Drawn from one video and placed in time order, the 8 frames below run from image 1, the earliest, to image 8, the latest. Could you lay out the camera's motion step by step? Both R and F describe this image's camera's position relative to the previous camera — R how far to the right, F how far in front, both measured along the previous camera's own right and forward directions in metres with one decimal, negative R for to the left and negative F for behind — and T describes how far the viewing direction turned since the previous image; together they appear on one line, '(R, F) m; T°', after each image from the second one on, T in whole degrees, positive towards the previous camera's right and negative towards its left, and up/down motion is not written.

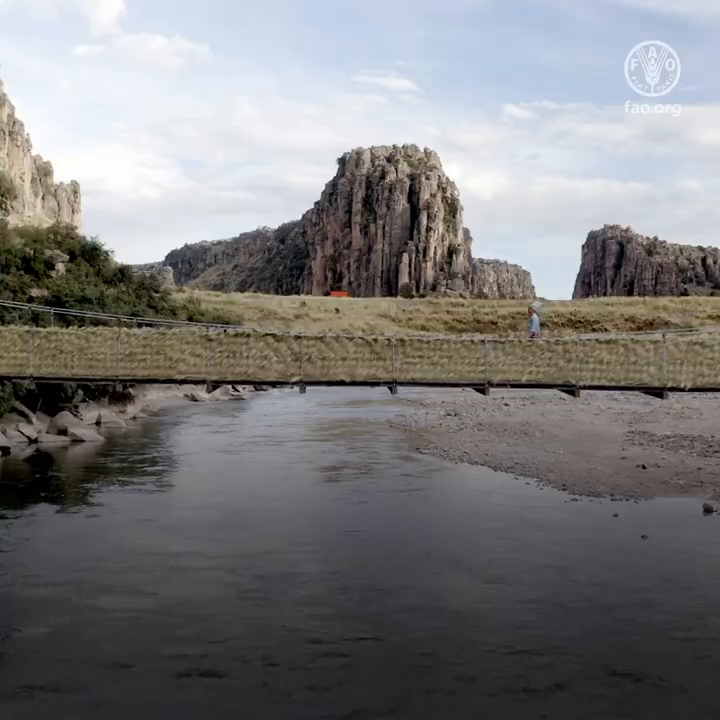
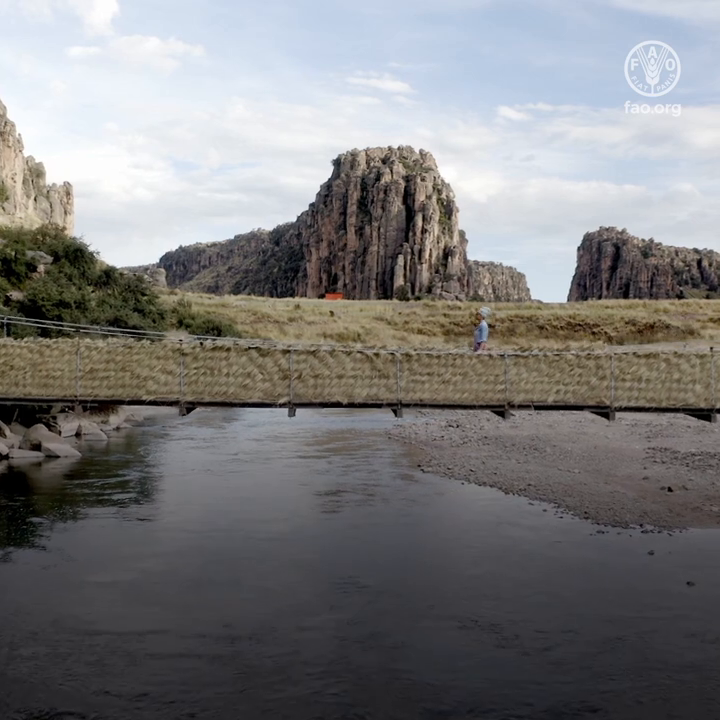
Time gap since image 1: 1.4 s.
(-0.1, +1.8) m; 0°
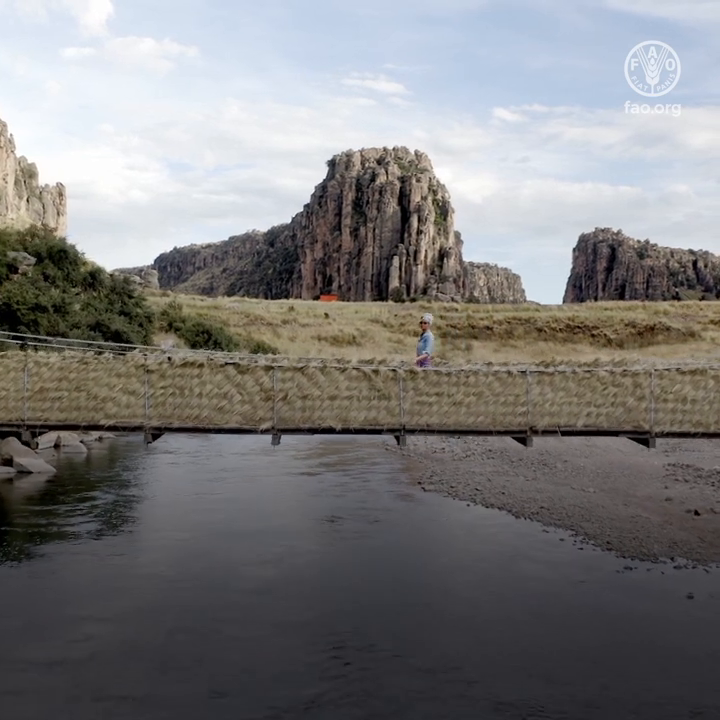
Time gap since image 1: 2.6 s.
(0.0, +1.6) m; 0°
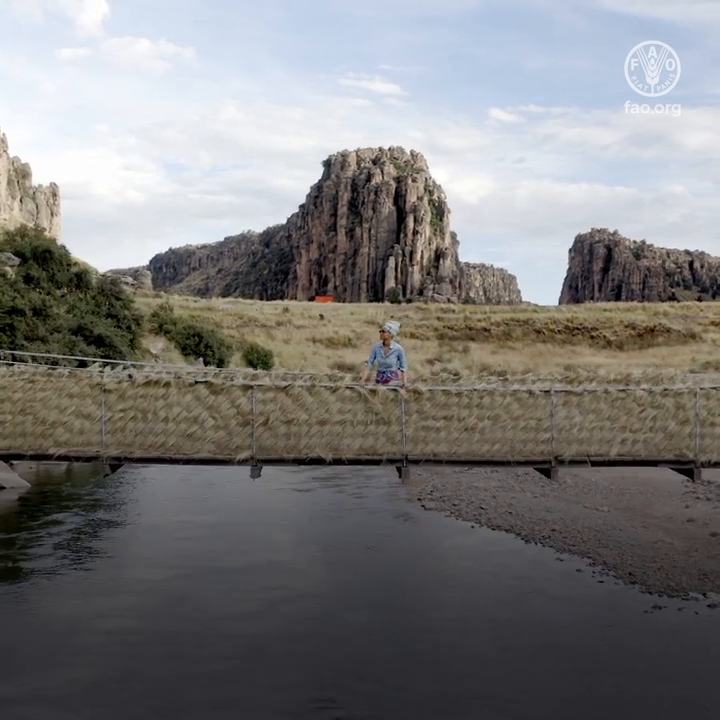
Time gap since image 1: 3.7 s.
(0.0, +1.4) m; 0°
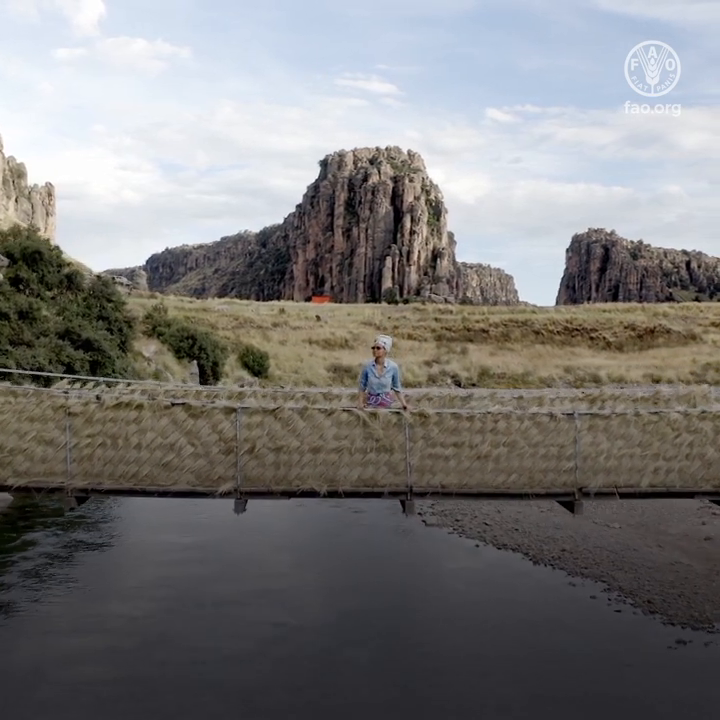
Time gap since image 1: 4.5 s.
(0.0, +0.9) m; 0°
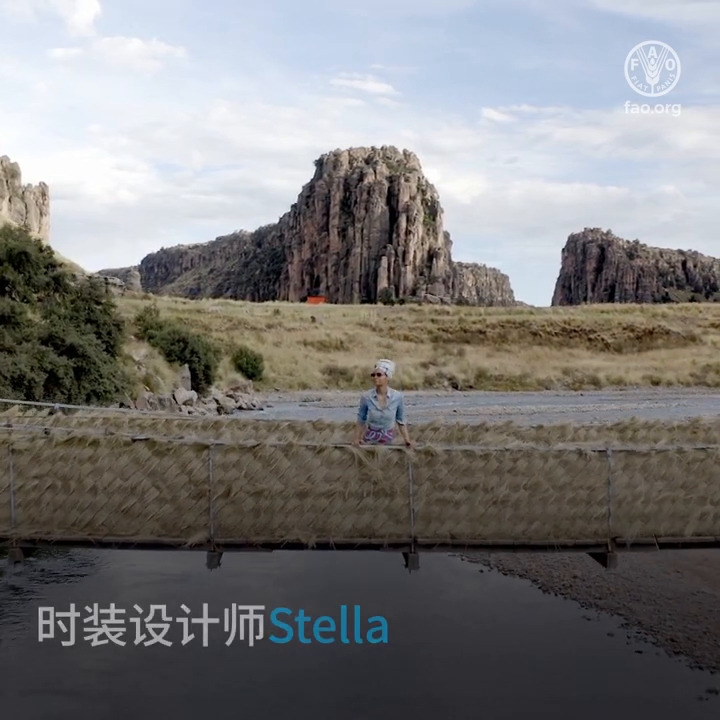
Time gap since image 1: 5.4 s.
(0.0, +1.0) m; 0°
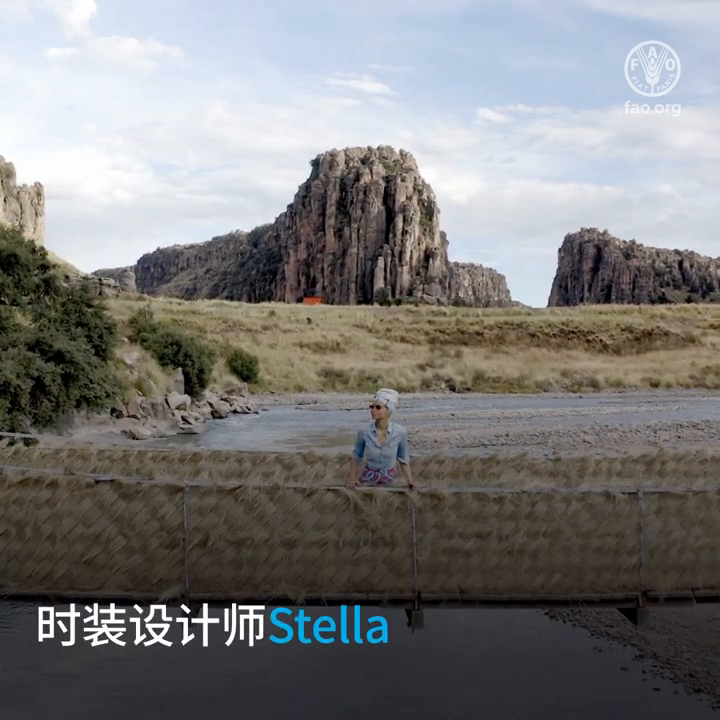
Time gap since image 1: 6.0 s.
(0.0, +0.7) m; 0°
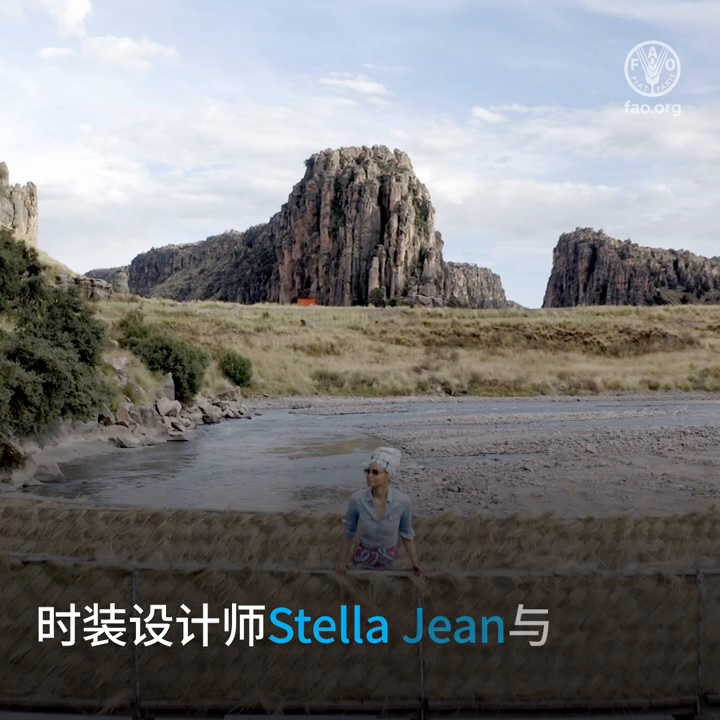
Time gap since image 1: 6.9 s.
(0.0, +1.0) m; 0°
